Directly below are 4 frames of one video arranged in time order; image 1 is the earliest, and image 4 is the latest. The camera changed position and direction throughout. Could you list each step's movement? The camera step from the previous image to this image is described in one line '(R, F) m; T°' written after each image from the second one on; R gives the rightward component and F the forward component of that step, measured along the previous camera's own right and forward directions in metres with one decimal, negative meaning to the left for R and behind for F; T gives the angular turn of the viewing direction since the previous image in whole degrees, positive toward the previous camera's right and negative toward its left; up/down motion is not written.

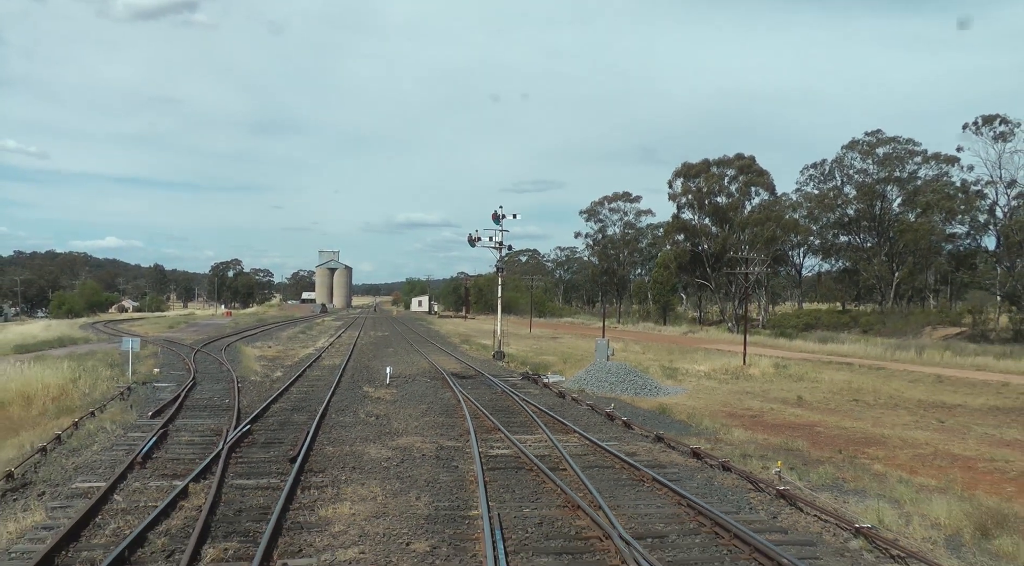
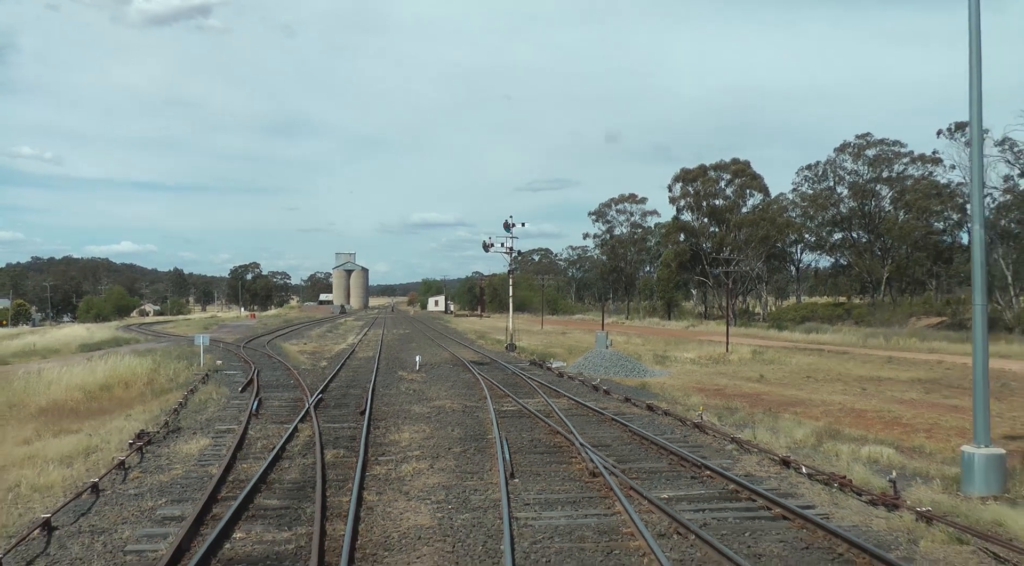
(+0.2, -4.1) m; -1°
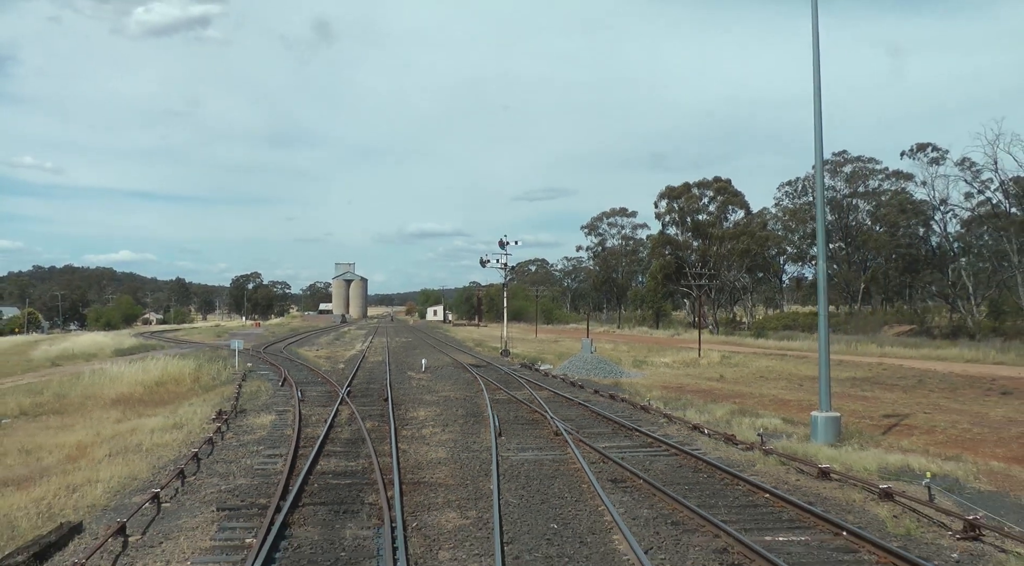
(+0.2, -3.9) m; 0°
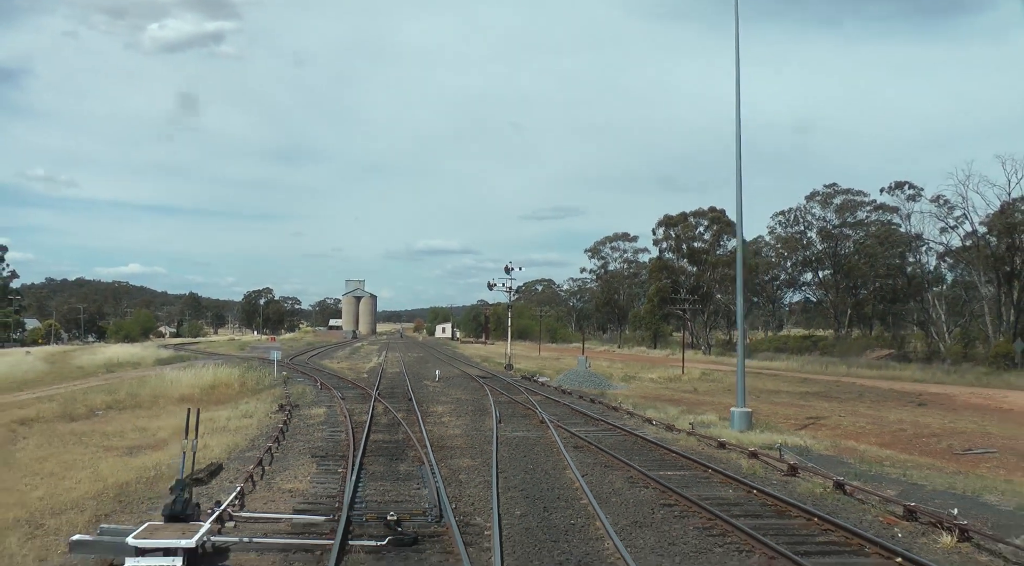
(+0.2, -4.5) m; -1°
